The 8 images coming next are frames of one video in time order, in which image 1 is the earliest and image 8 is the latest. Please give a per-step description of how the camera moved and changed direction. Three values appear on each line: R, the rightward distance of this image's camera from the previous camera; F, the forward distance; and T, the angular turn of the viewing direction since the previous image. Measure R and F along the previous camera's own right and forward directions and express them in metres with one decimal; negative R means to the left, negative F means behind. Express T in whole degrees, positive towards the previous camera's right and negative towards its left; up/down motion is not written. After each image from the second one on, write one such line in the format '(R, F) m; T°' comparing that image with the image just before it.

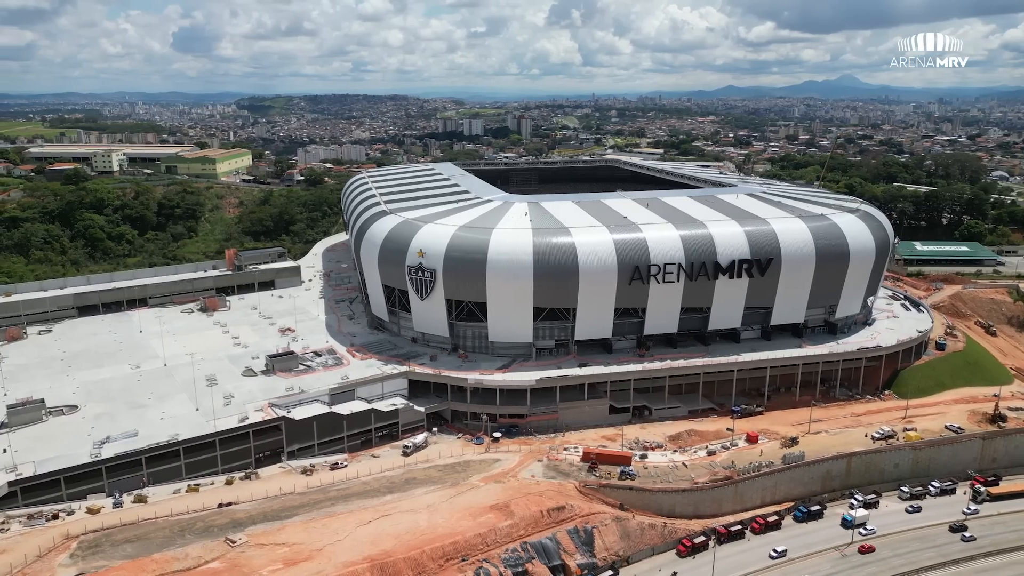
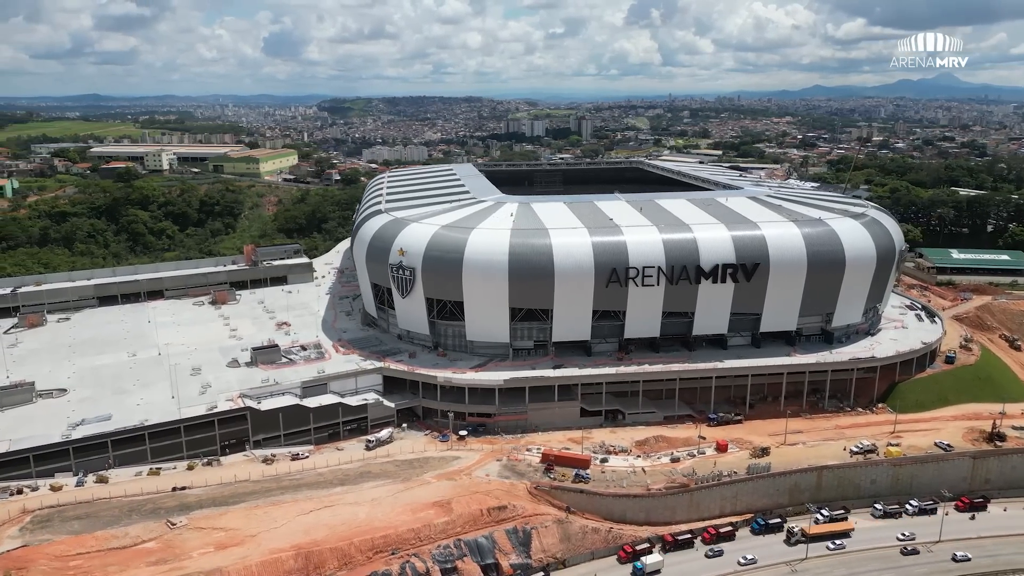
(+6.6, +0.1) m; -5°
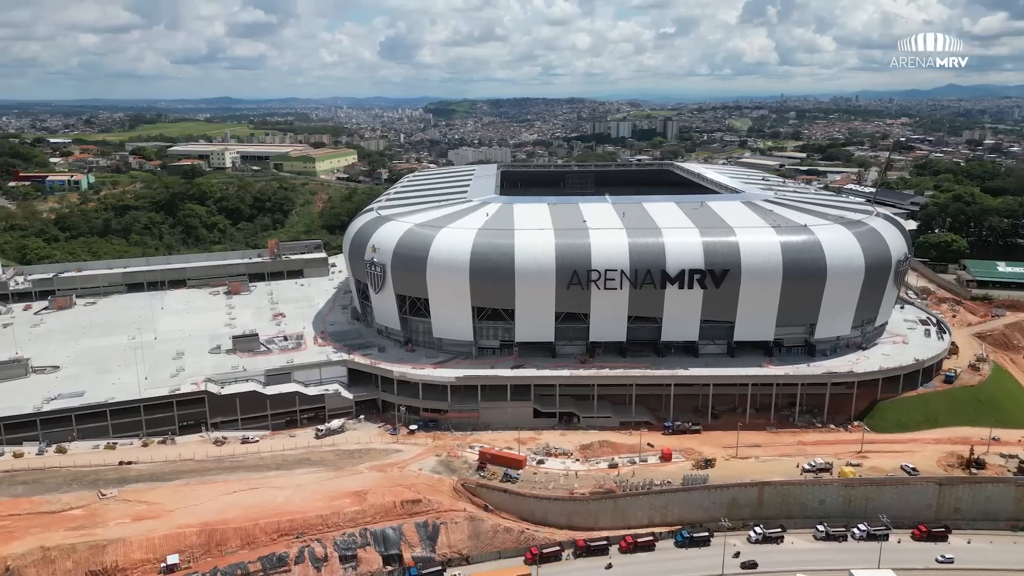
(+9.4, +0.2) m; -8°
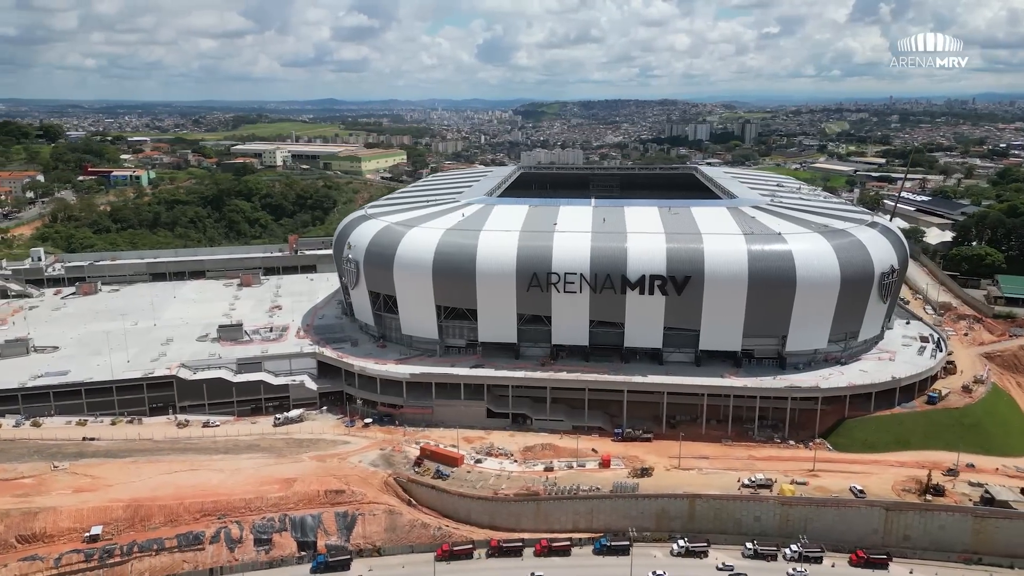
(+8.7, +0.1) m; -7°
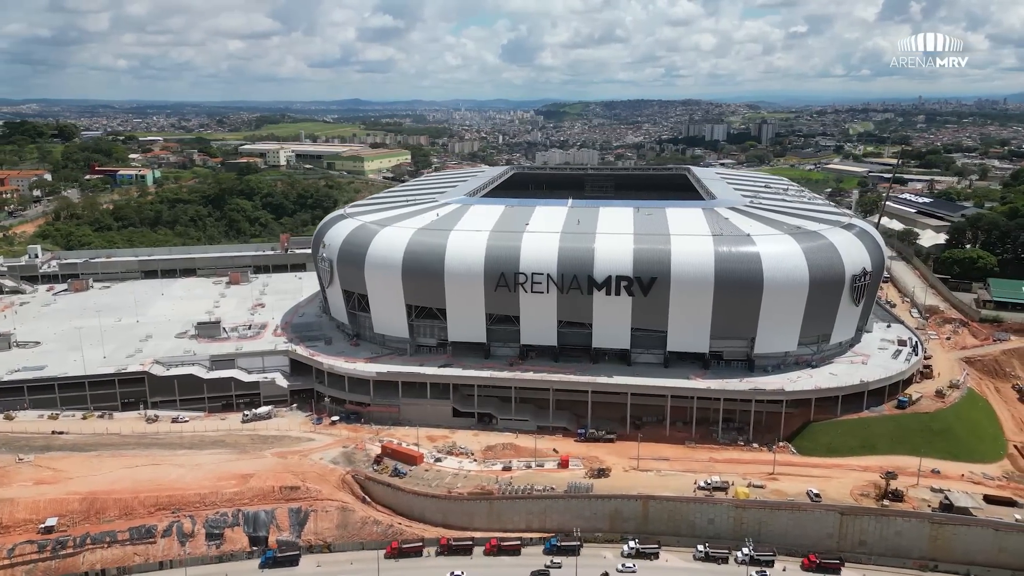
(+3.7, -0.1) m; -2°
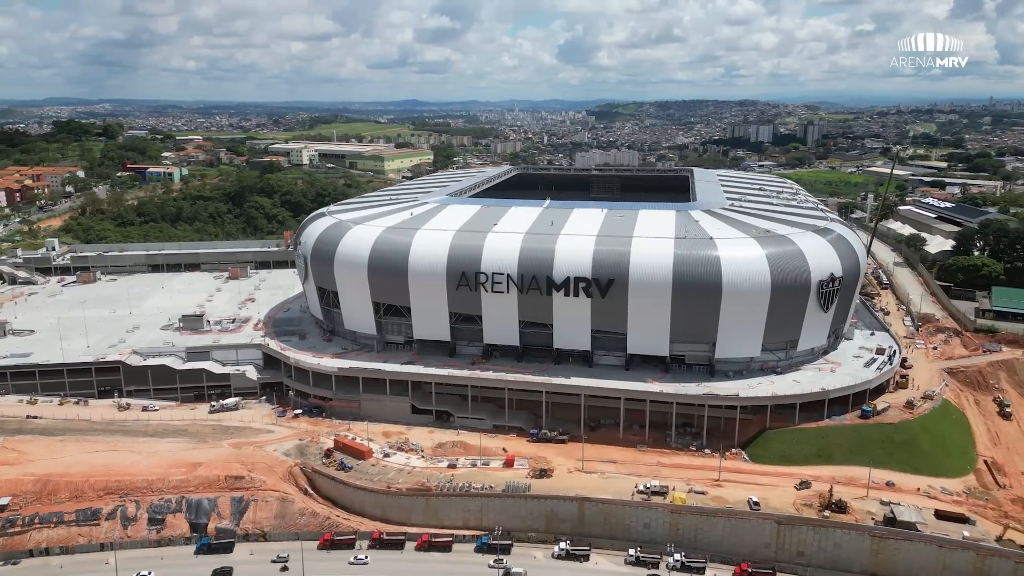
(+6.2, -0.1) m; -4°
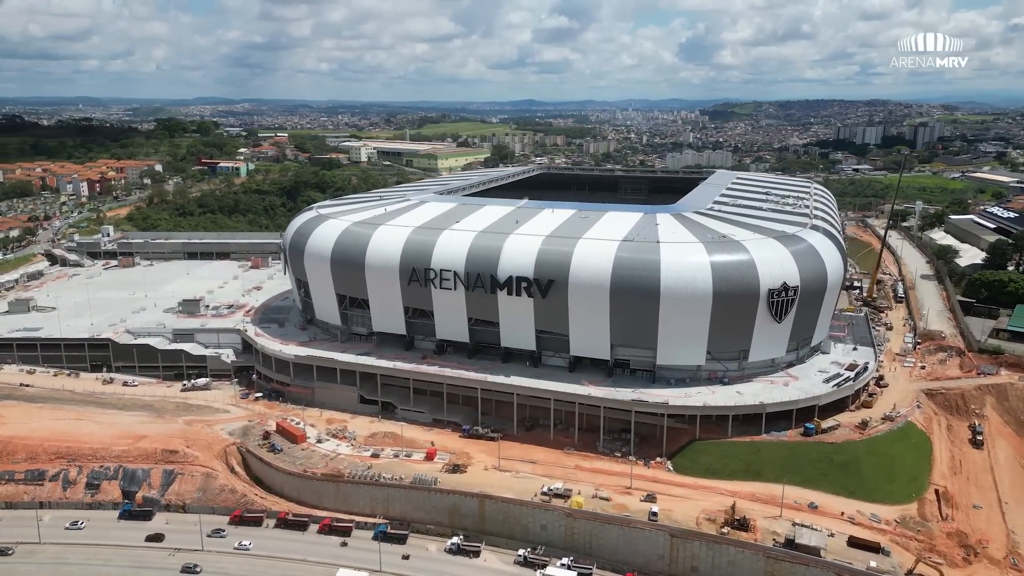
(+11.0, +0.3) m; -8°
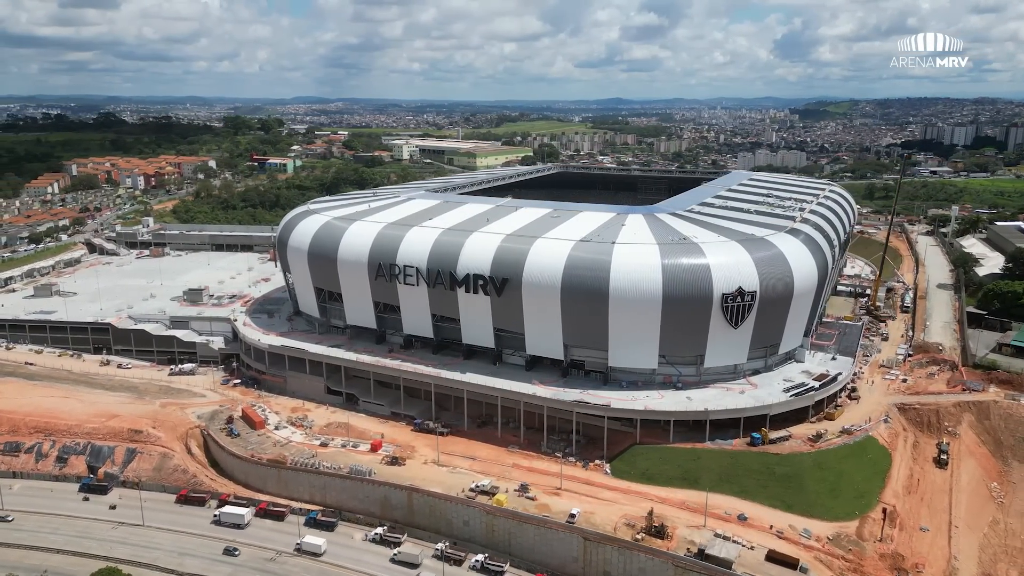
(+8.3, +0.1) m; -6°
